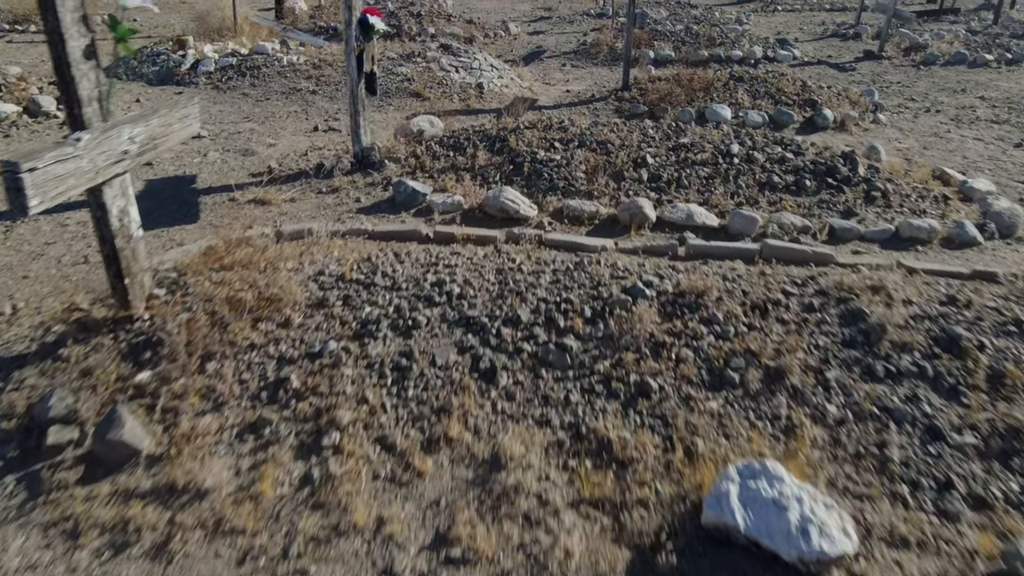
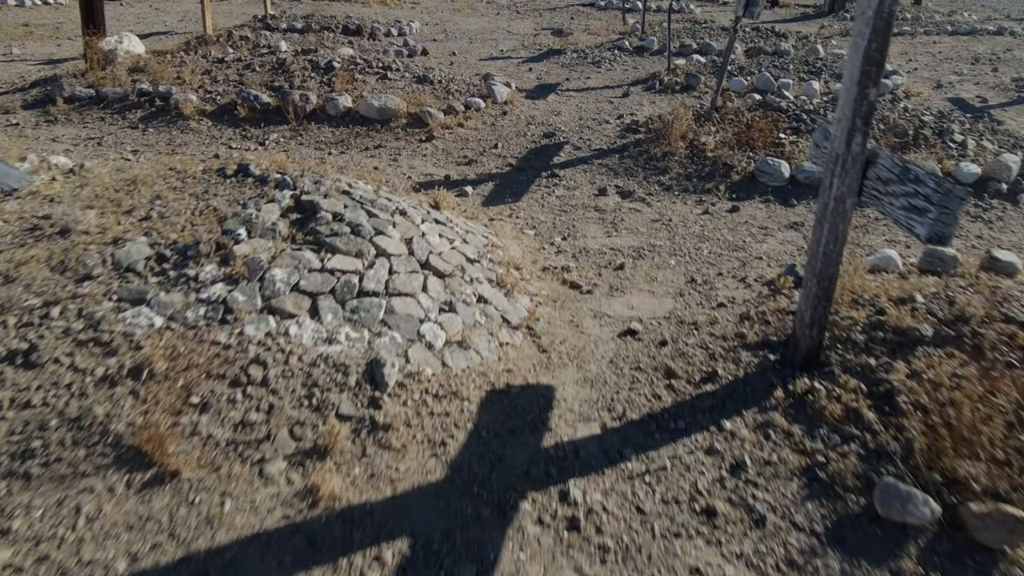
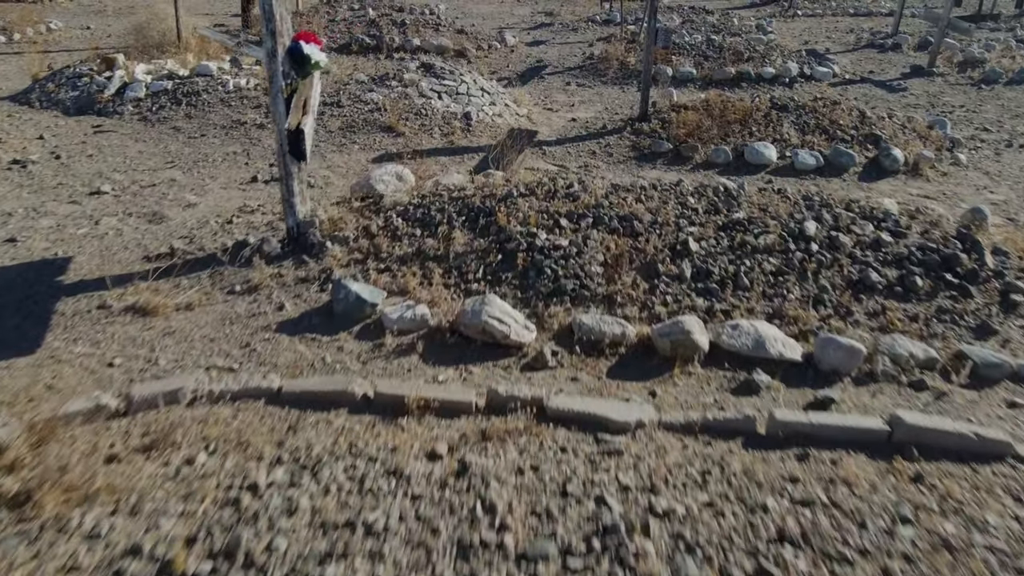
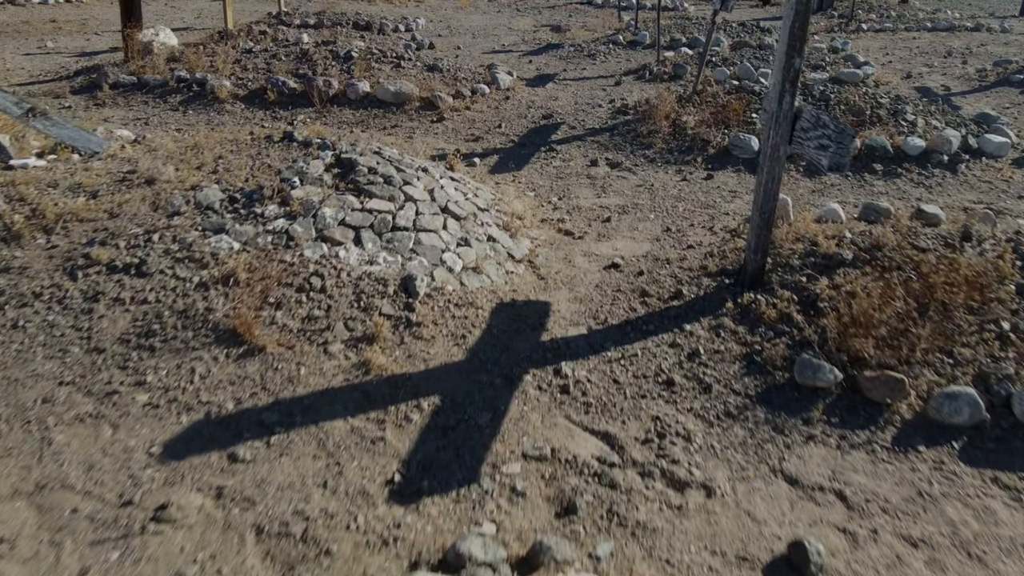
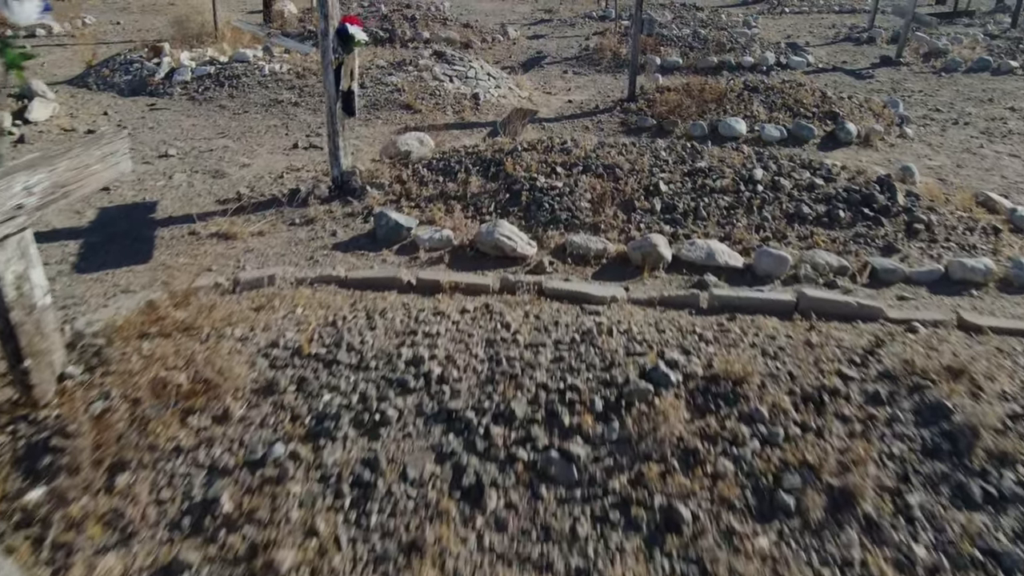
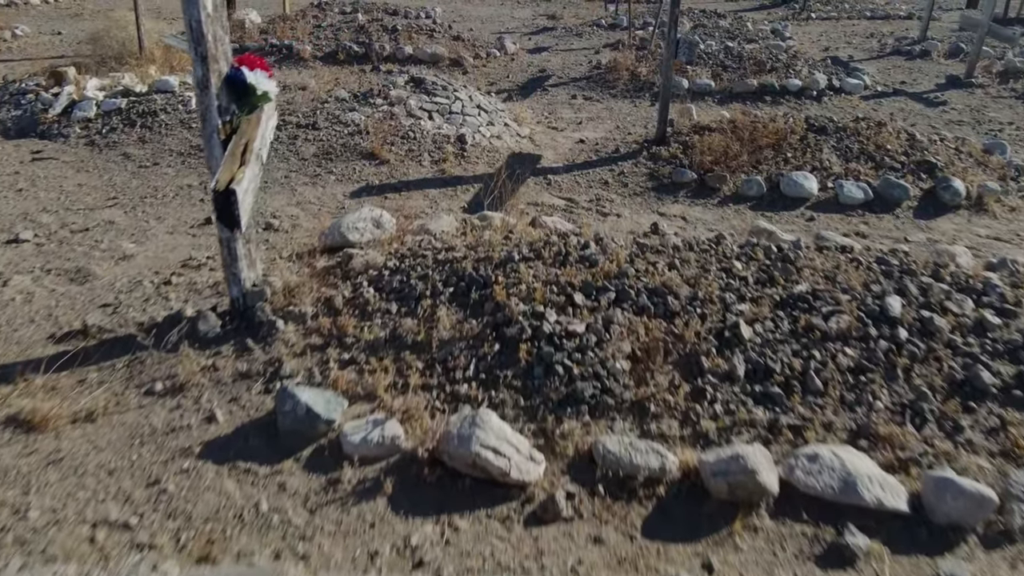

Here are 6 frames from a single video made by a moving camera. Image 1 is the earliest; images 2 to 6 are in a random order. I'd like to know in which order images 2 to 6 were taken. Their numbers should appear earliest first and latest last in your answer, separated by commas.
5, 3, 6, 4, 2
